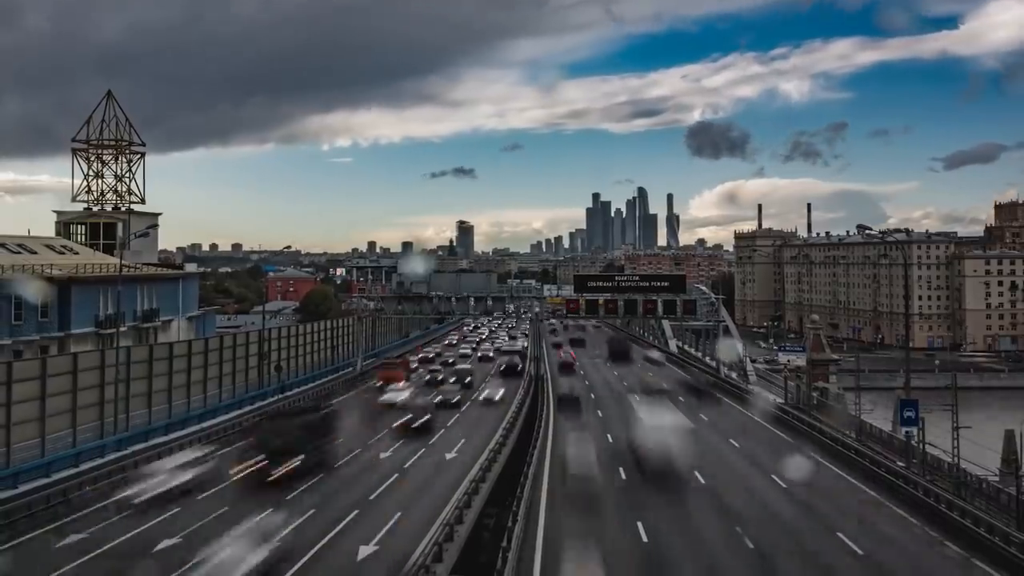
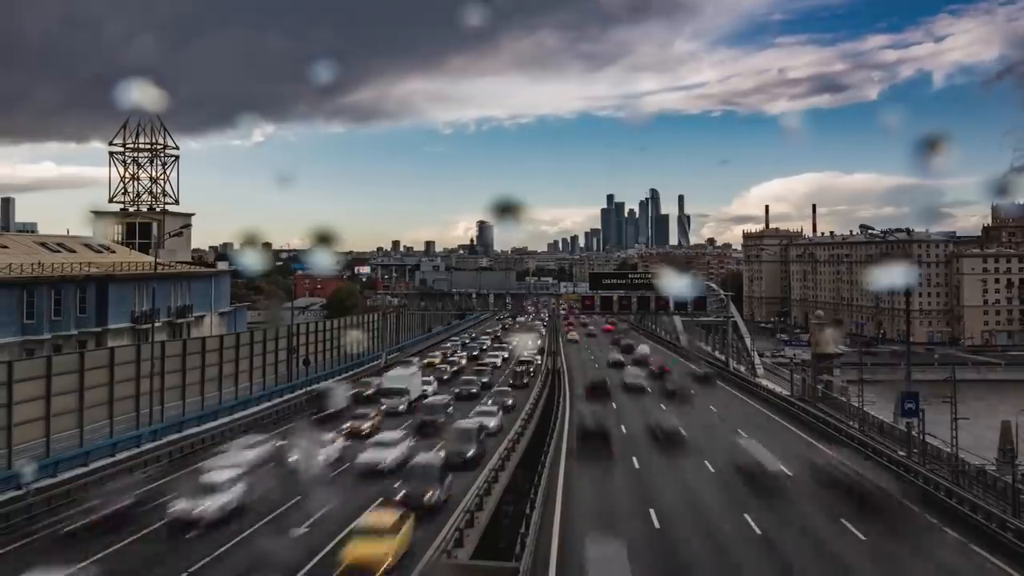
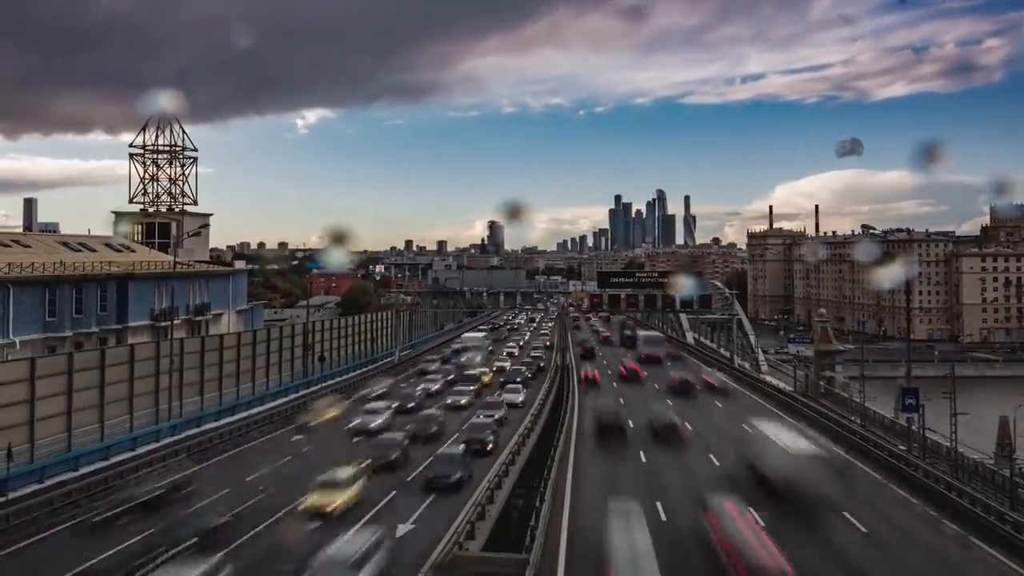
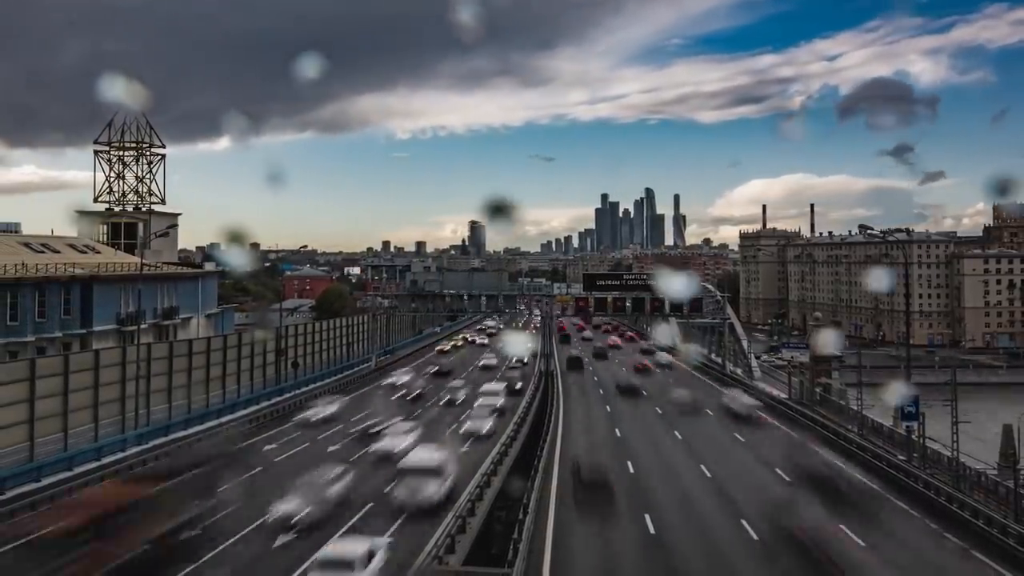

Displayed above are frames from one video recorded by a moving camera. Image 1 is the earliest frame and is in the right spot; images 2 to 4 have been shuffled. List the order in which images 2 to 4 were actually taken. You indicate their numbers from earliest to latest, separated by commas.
4, 2, 3
